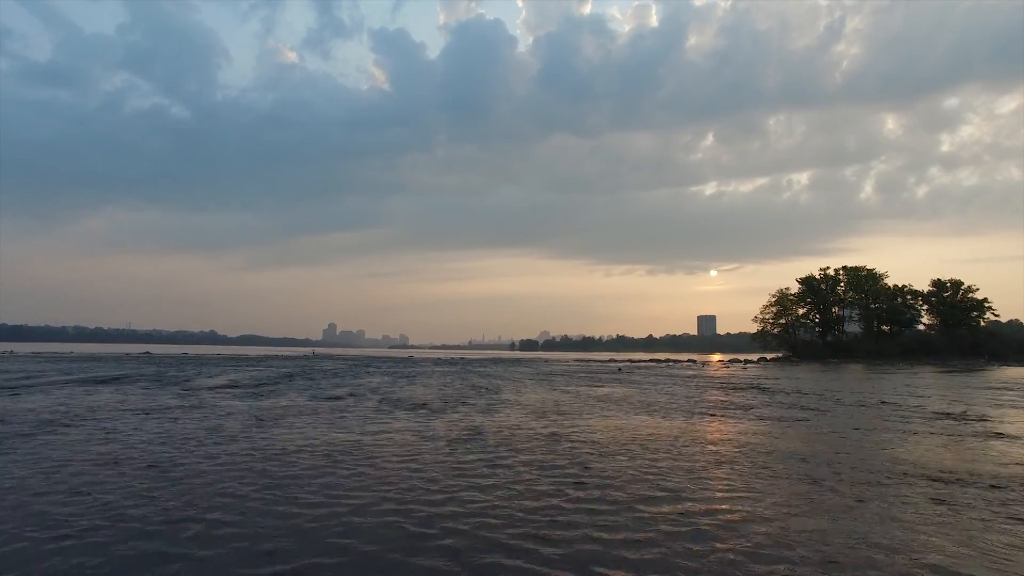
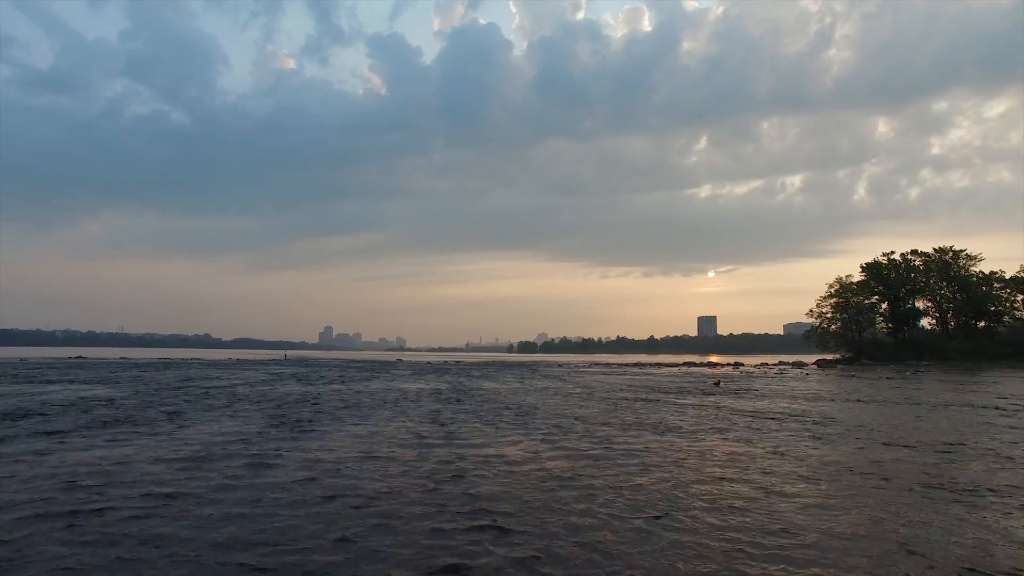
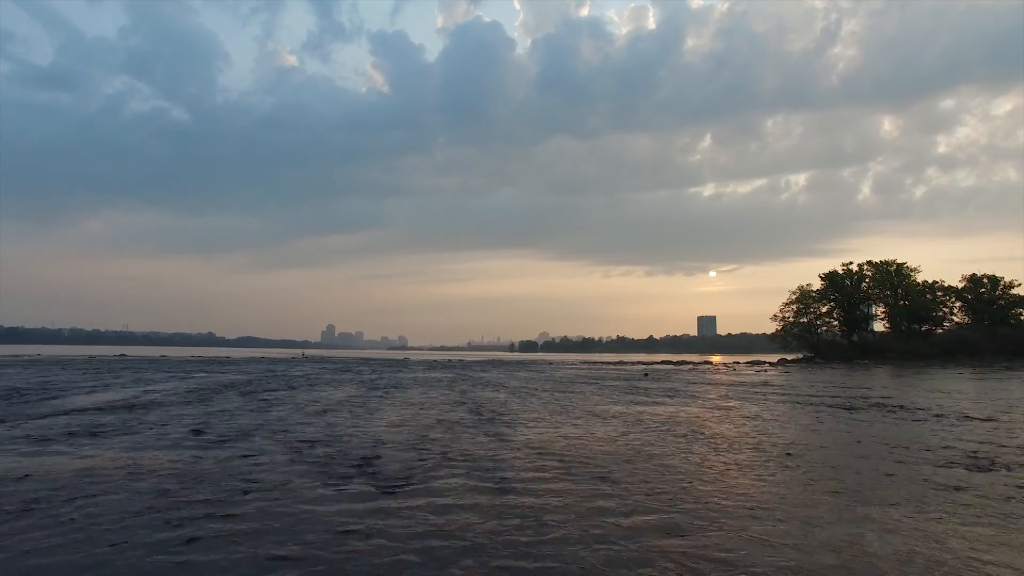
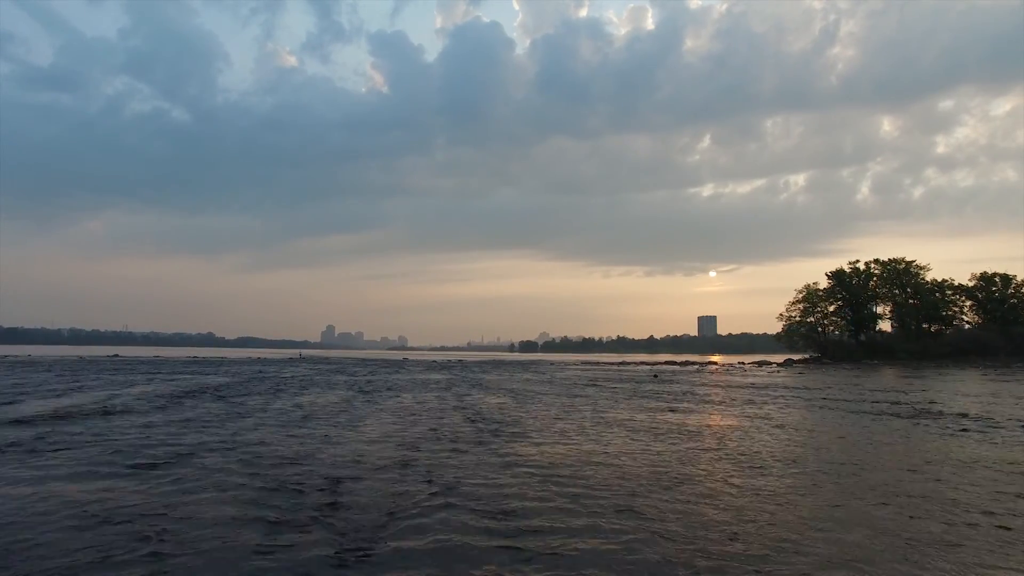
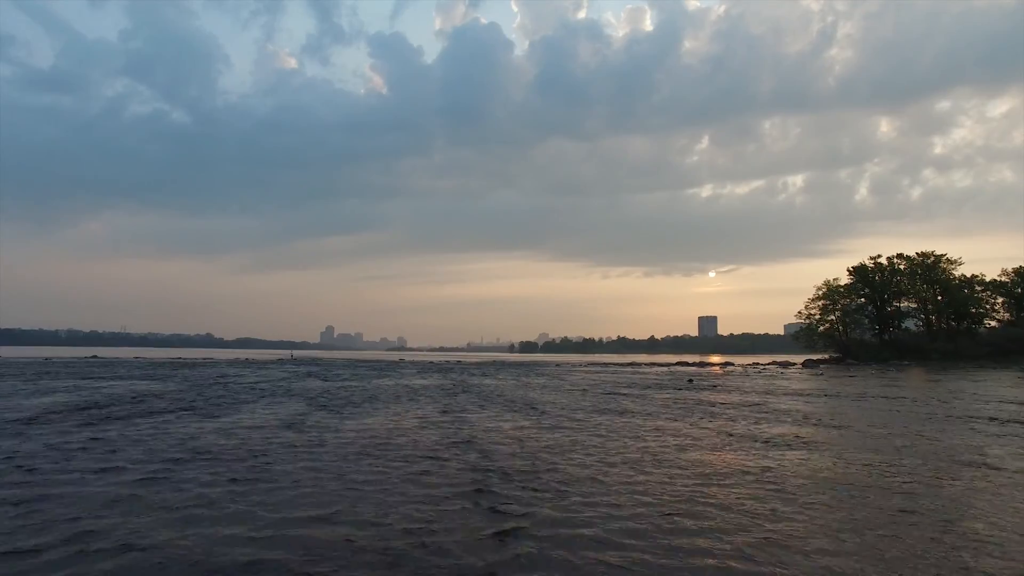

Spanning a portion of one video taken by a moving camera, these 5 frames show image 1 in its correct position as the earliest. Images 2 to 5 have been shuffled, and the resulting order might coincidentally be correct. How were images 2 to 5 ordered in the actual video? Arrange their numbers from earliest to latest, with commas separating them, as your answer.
3, 4, 5, 2
